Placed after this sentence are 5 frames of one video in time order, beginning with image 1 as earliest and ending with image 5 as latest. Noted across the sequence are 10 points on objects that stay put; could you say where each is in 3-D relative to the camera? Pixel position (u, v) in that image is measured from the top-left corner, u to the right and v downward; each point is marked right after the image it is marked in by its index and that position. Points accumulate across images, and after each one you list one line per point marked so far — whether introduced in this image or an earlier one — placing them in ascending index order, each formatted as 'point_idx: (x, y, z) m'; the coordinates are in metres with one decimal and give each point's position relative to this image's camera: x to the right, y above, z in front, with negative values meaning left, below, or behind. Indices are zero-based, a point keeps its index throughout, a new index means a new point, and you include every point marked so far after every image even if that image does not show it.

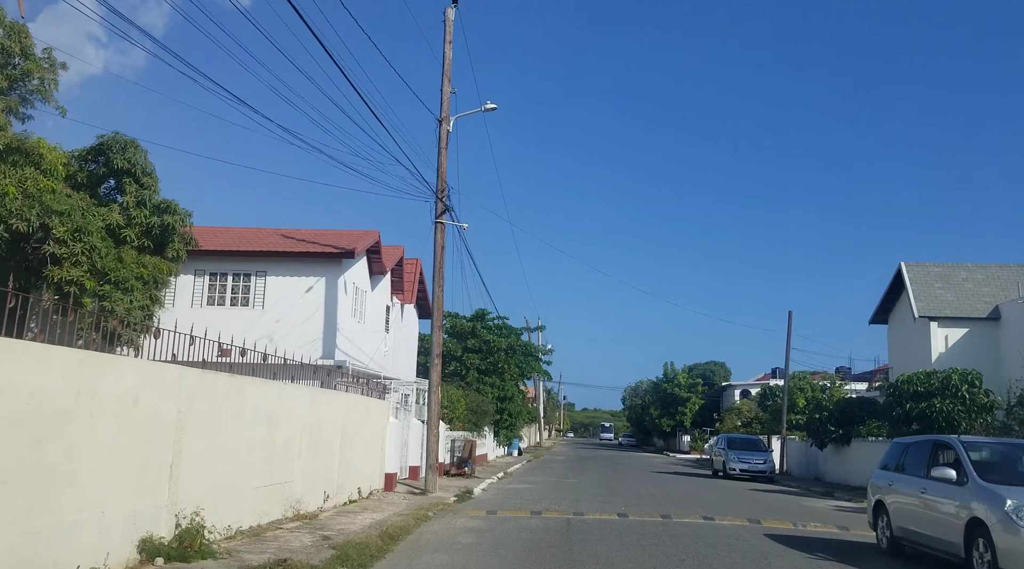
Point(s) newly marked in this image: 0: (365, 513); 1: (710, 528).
0: (-2.4, -3.7, +16.4) m
1: (+3.2, -4.0, +16.7) m
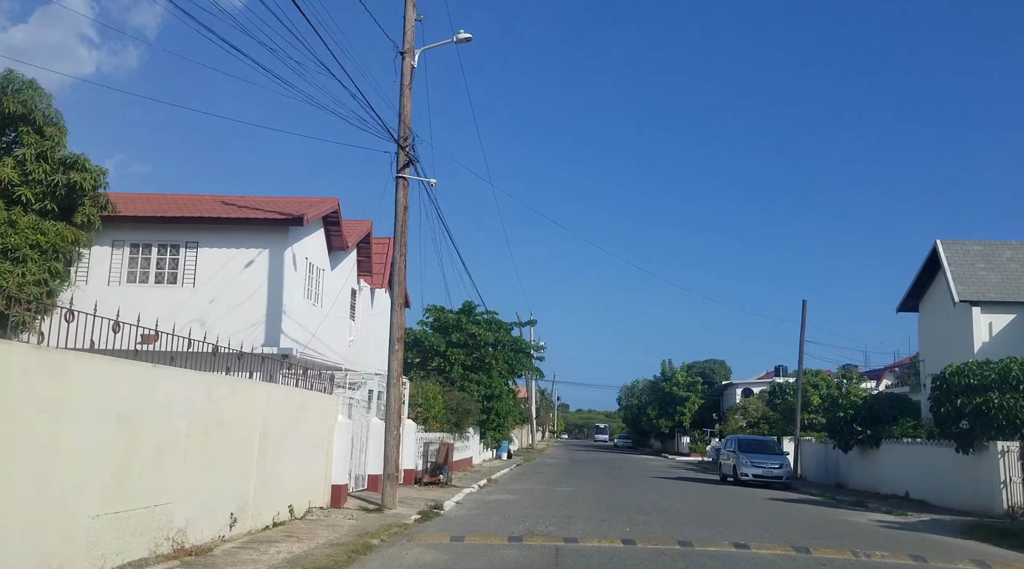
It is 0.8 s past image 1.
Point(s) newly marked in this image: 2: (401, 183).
0: (-2.7, -3.1, +12.2) m
1: (+2.9, -3.4, +12.6) m
2: (-2.1, +1.9, +19.2) m
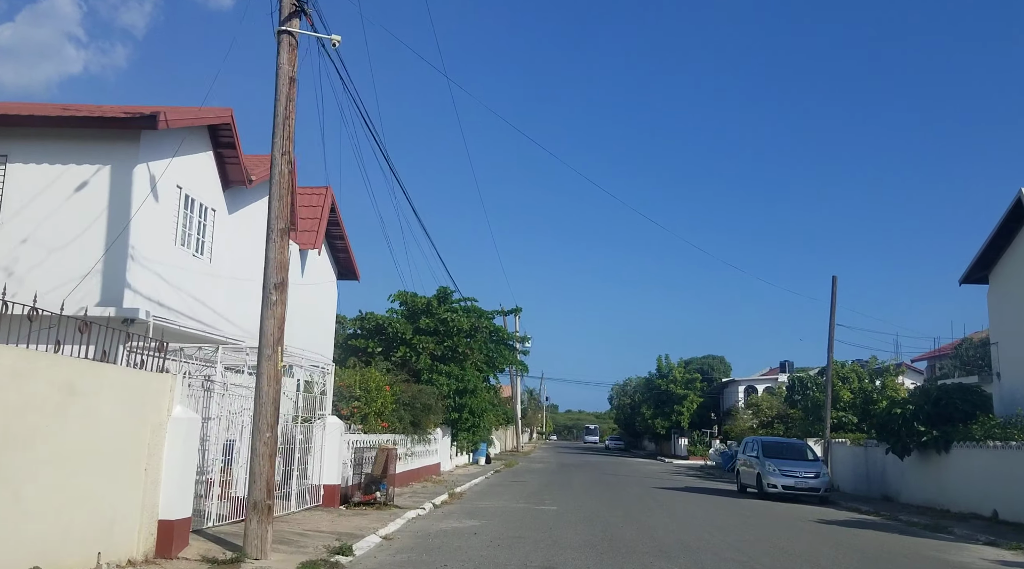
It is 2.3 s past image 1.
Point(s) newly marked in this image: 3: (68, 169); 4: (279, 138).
0: (-3.3, -2.1, +5.4) m
1: (+2.3, -2.4, +5.8) m
2: (-2.7, +2.8, +12.3) m
3: (-6.4, +1.7, +14.8) m
4: (-2.7, +1.7, +11.9) m
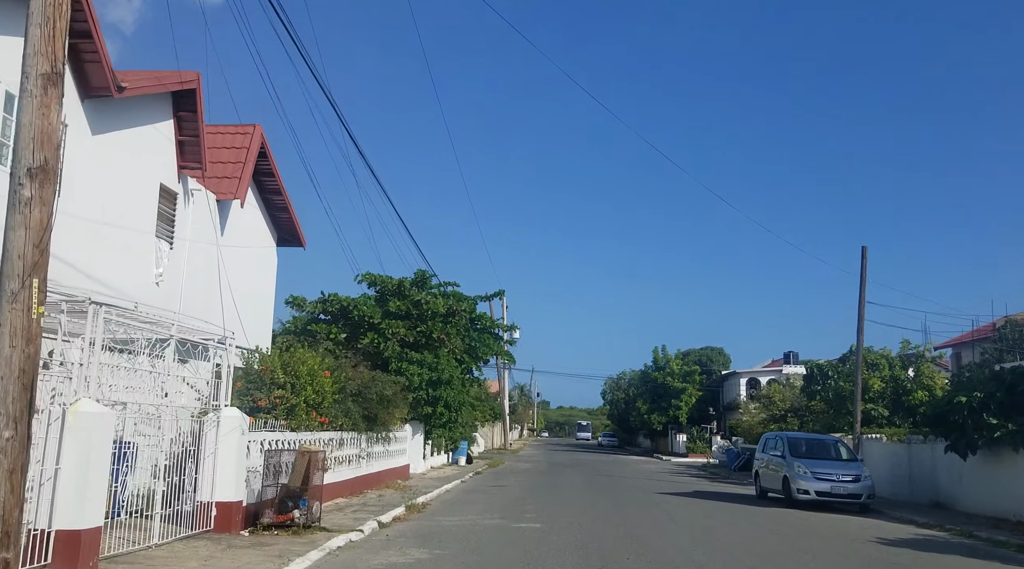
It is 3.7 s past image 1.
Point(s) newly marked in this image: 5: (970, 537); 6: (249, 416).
0: (-3.6, -1.4, +0.5) m
1: (+1.9, -1.7, +0.9) m
2: (-3.1, +3.6, +7.4) m
3: (-6.9, +2.4, +9.8) m
4: (-3.1, +2.4, +6.9) m
5: (+8.1, -4.5, +18.1) m
6: (-4.3, -2.2, +16.8) m
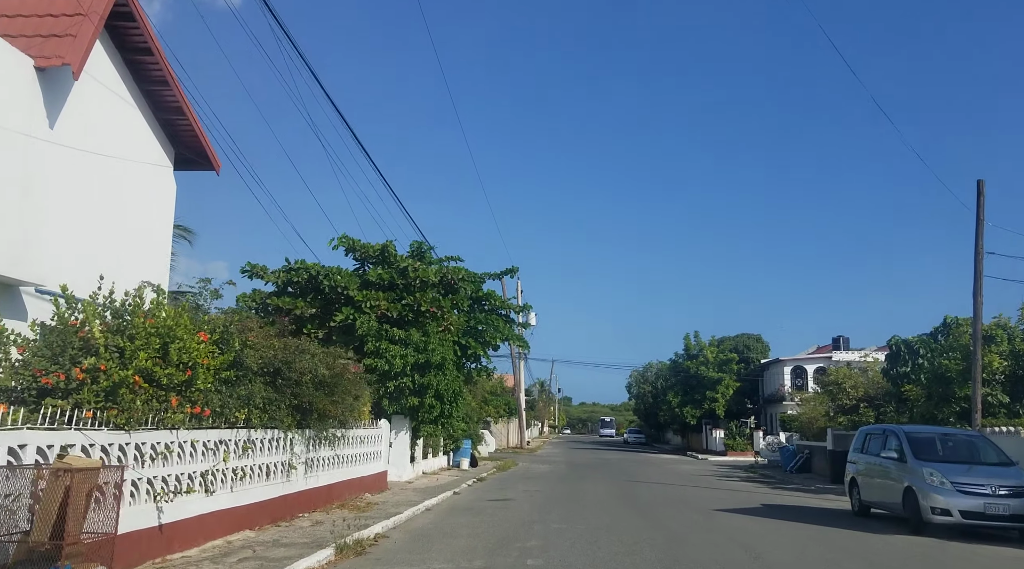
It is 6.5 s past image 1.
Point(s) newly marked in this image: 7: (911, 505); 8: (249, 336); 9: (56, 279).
0: (-4.1, -0.4, -6.7) m
1: (+1.5, -0.6, -6.4) m
2: (-3.5, +4.6, +0.2) m
3: (-7.2, +3.4, +2.7) m
4: (-3.6, +3.5, -0.2) m
5: (+8.0, -3.3, +10.7) m
6: (-4.5, -1.1, +9.7) m
7: (+6.5, -3.6, +16.7) m
8: (-3.5, -0.8, +14.5) m
9: (-5.6, +0.2, +13.1) m
